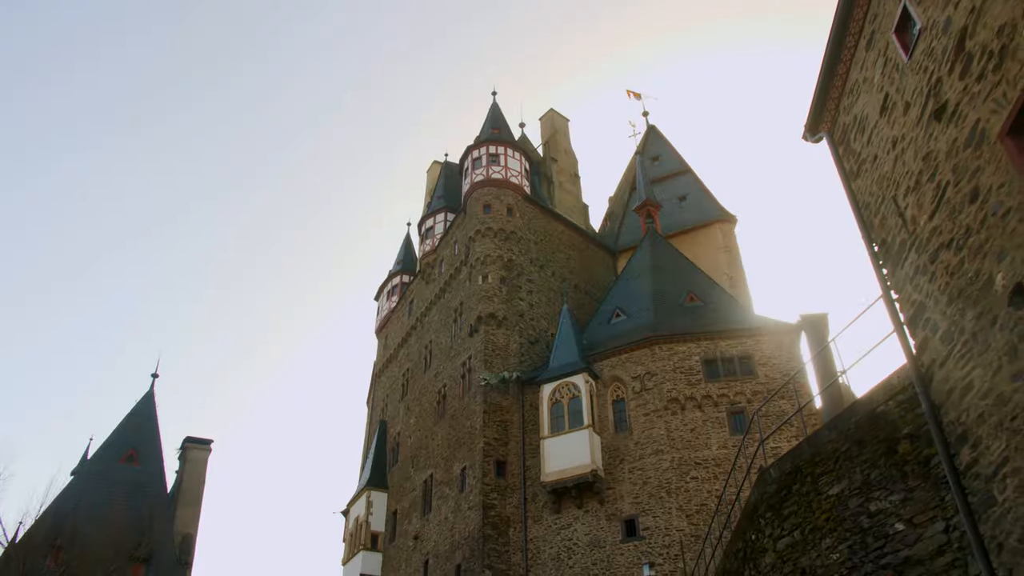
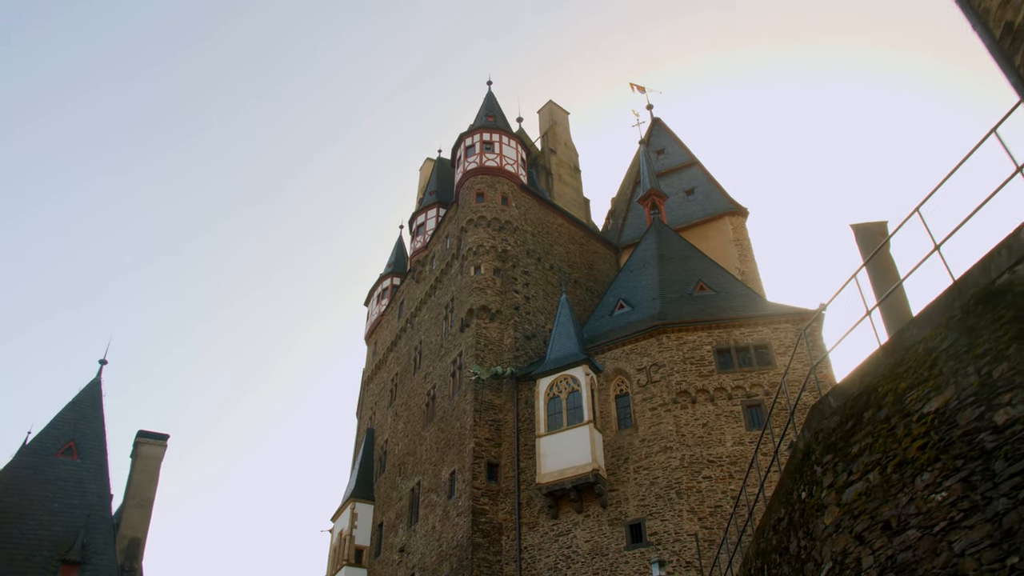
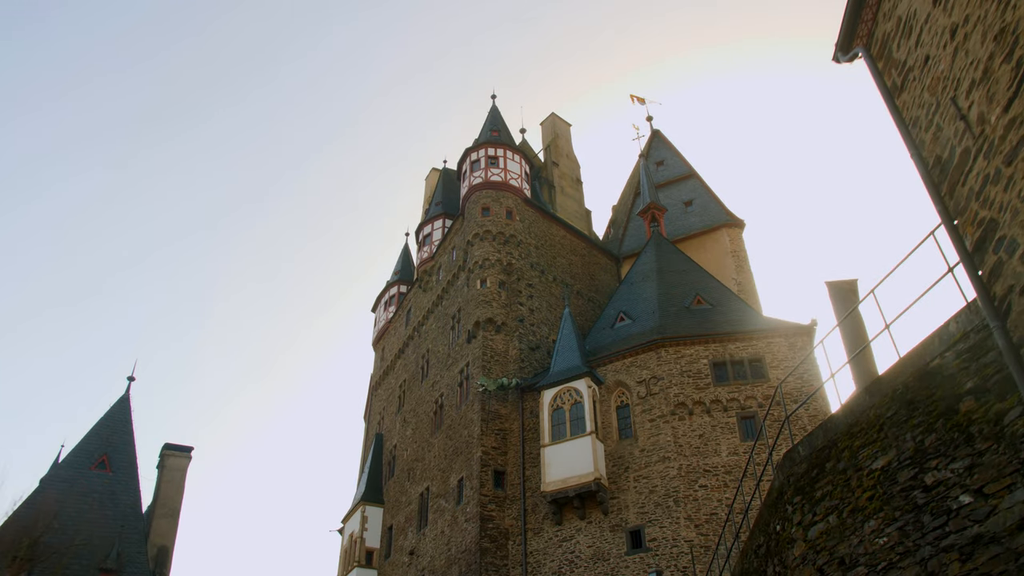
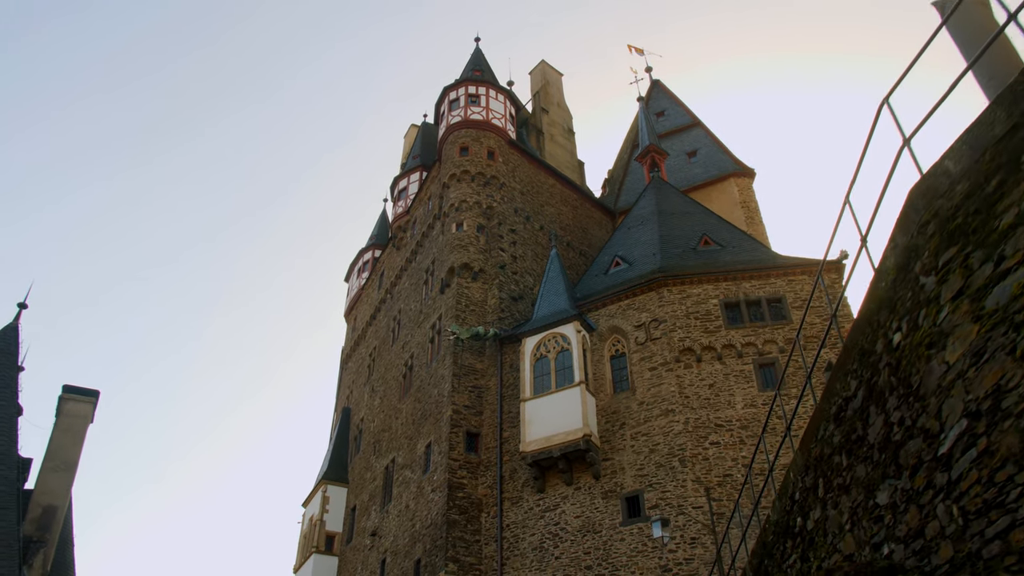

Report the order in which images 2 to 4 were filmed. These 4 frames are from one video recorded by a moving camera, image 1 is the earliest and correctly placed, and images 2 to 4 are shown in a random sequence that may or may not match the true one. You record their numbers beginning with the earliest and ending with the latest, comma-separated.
3, 2, 4
